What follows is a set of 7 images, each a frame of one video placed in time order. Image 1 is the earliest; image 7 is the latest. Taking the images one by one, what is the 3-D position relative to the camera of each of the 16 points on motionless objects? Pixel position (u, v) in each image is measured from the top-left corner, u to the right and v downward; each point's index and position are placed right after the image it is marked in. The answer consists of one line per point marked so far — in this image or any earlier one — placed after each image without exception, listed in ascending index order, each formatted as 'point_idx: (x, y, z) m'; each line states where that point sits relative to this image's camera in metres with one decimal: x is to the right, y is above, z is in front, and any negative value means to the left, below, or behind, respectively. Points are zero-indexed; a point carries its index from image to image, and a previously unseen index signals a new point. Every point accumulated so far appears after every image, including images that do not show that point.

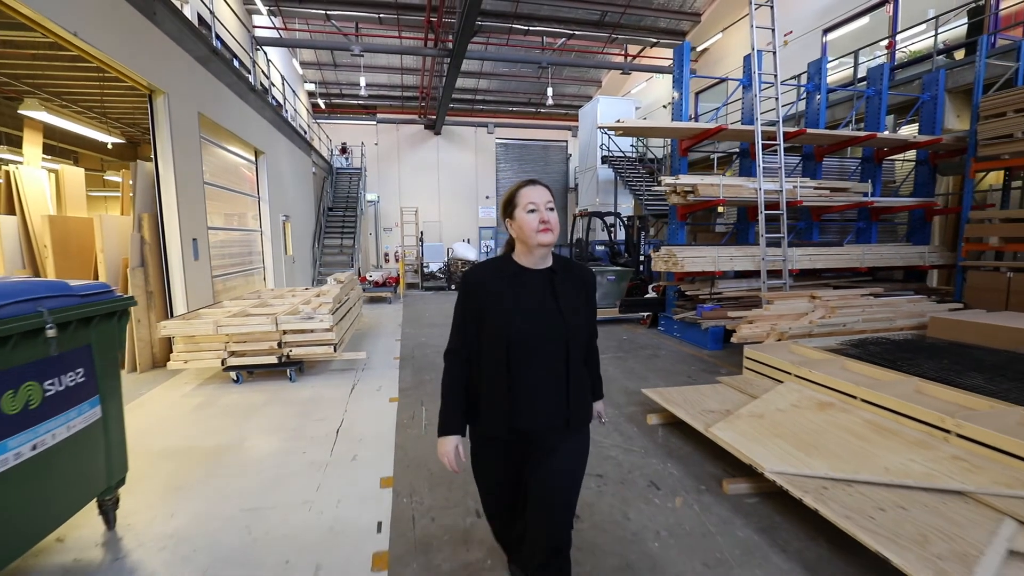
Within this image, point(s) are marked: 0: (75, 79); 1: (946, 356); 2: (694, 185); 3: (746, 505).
0: (-4.0, +1.9, +4.4) m
1: (+2.9, -0.4, +3.3) m
2: (+1.9, +1.1, +5.2) m
3: (+1.0, -0.9, +2.1) m
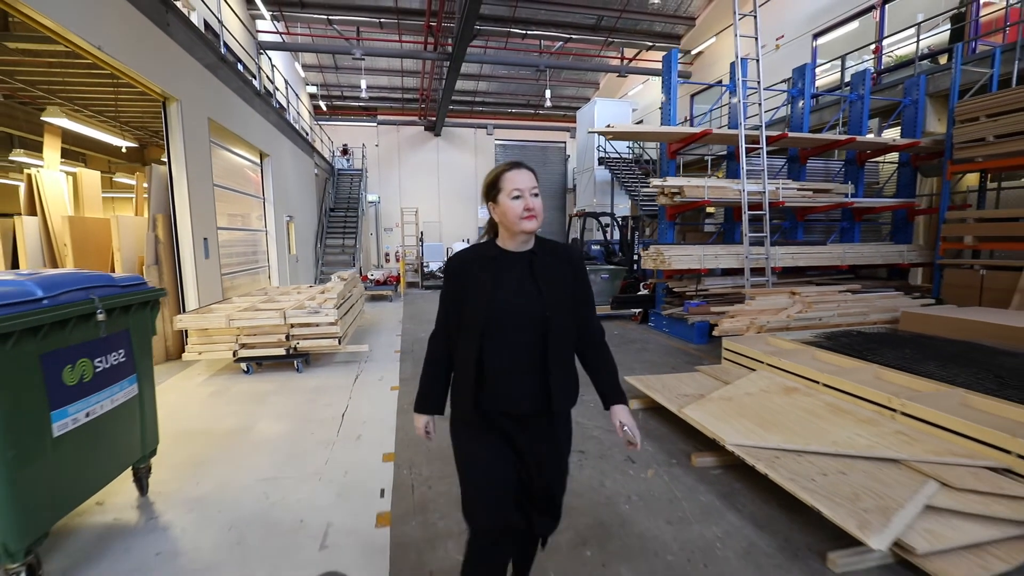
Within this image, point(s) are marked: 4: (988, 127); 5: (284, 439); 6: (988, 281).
0: (-4.0, +1.9, +4.7) m
1: (+2.8, -0.4, +3.6) m
2: (+1.8, +1.1, +5.4) m
3: (+0.9, -0.9, +2.4) m
4: (+5.1, +1.8, +5.5) m
5: (-1.3, -0.9, +2.9) m
6: (+5.2, +0.1, +5.4) m
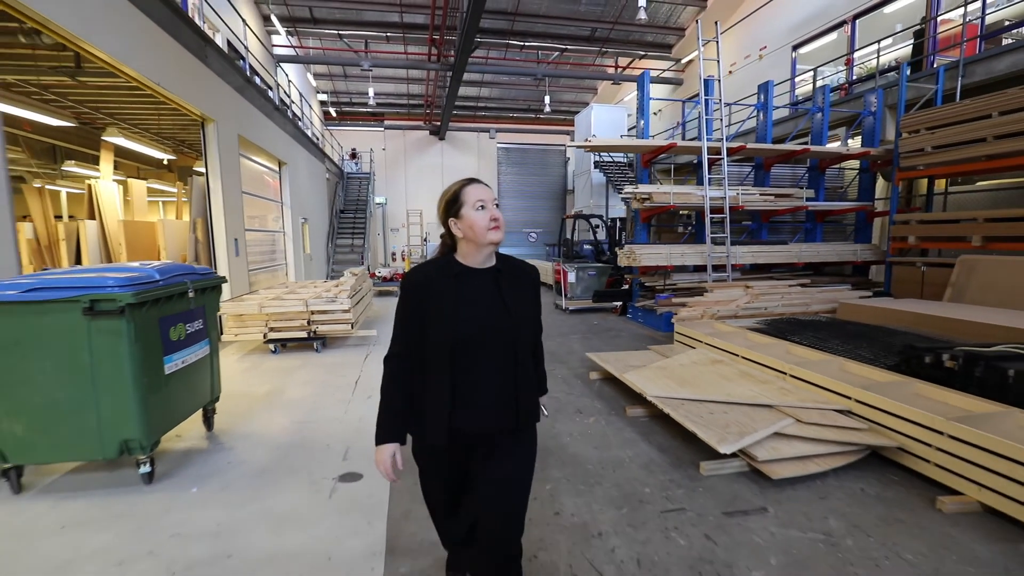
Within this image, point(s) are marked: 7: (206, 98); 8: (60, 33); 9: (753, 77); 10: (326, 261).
0: (-4.2, +2.0, +5.5) m
1: (+2.7, -0.3, +4.3) m
2: (+1.7, +1.2, +6.1) m
3: (+0.8, -0.8, +3.1) m
4: (+5.0, +1.8, +6.1) m
5: (-1.5, -0.8, +3.7) m
6: (+5.0, +0.1, +6.1) m
7: (-3.4, +2.1, +5.5) m
8: (-3.0, +1.7, +3.5) m
9: (+5.7, +5.0, +11.9) m
10: (-4.9, +0.7, +13.3) m
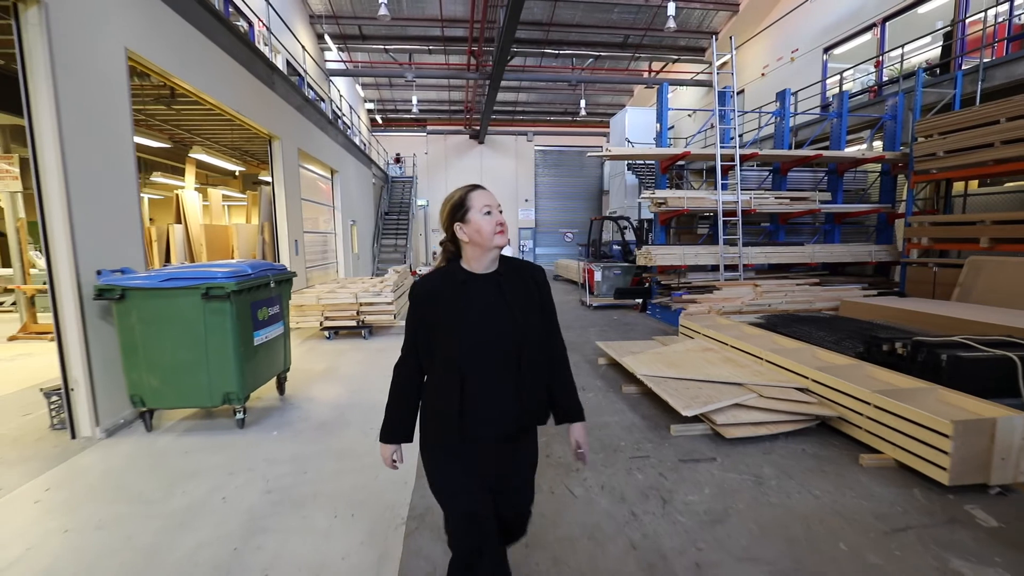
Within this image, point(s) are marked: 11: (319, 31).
0: (-3.8, +2.1, +6.4) m
1: (+2.9, -0.3, +4.7) m
2: (+2.0, +1.2, +6.6) m
3: (+0.9, -0.8, +3.6) m
4: (+5.4, +1.8, +6.3) m
5: (-1.3, -0.8, +4.4) m
6: (+5.4, +0.1, +6.3) m
7: (-3.0, +2.2, +6.4) m
8: (-2.9, +1.8, +4.4) m
9: (+6.6, +5.0, +12.0) m
10: (-4.0, +0.8, +14.3) m
11: (-4.7, +6.3, +12.4) m
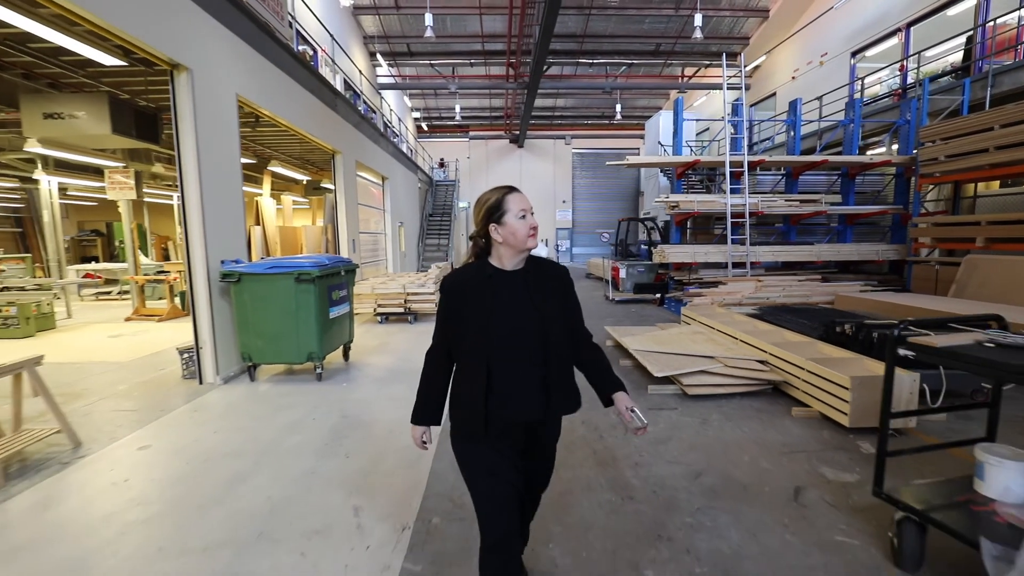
0: (-3.4, +2.2, +7.6) m
1: (+3.1, -0.3, +5.3) m
2: (+2.4, +1.3, +7.2) m
3: (+1.0, -0.7, +4.4) m
4: (+5.7, +1.9, +6.7) m
5: (-1.1, -0.7, +5.4) m
6: (+5.7, +0.2, +6.7) m
7: (-2.6, +2.3, +7.5) m
8: (-2.7, +1.9, +5.5) m
9: (+7.4, +5.0, +12.3) m
10: (-2.9, +0.9, +15.4) m
11: (-3.8, +6.4, +13.6) m
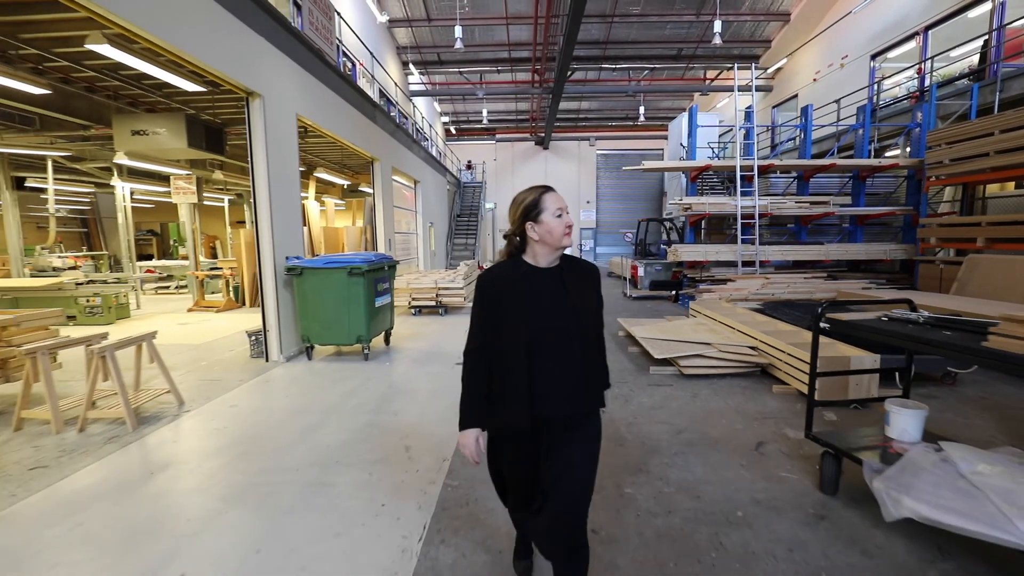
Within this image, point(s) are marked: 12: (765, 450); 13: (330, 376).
0: (-3.1, +2.3, +8.3) m
1: (+3.3, -0.2, +5.7) m
2: (+2.8, +1.3, +7.7) m
3: (+1.2, -0.7, +5.0) m
4: (+6.1, +1.9, +7.0) m
5: (-0.9, -0.6, +6.0) m
6: (+6.0, +0.2, +7.0) m
7: (-2.3, +2.3, +8.2) m
8: (-2.4, +2.0, +6.2) m
9: (+8.1, +5.1, +12.5) m
10: (-2.2, +1.0, +16.1) m
11: (-3.1, +6.5, +14.3) m
12: (+1.4, -0.9, +2.8) m
13: (-1.6, -0.8, +4.5) m
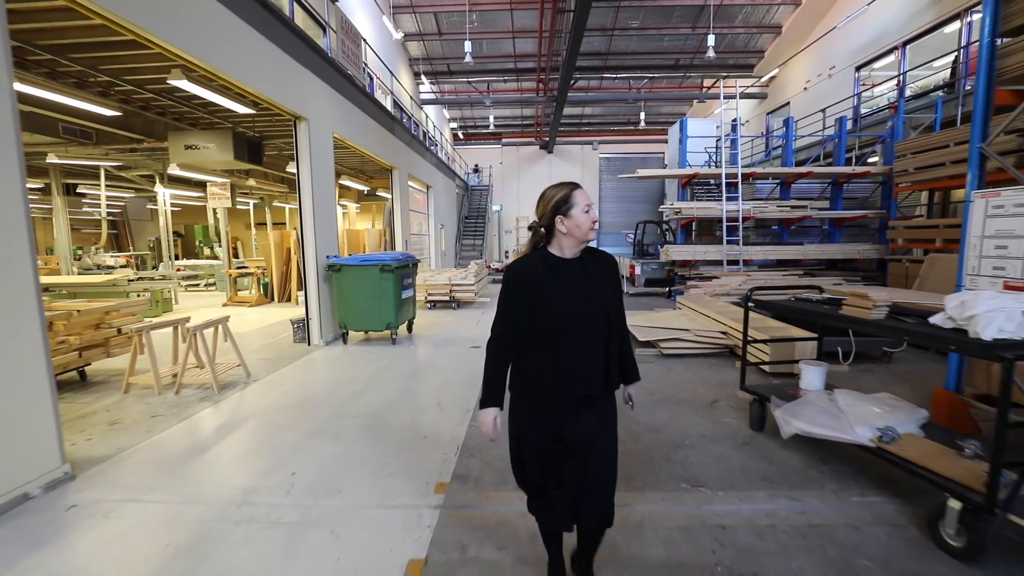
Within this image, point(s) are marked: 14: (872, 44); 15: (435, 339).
0: (-2.9, +2.4, +9.1) m
1: (+3.4, -0.1, +6.5) m
2: (+2.9, +1.4, +8.5) m
3: (+1.3, -0.6, +5.7) m
4: (+6.2, +1.9, +7.7) m
5: (-0.8, -0.5, +6.8) m
6: (+6.1, +0.3, +7.7) m
7: (-2.2, +2.4, +9.0) m
8: (-2.3, +2.1, +7.0) m
9: (+8.2, +5.1, +13.2) m
10: (-2.0, +1.1, +16.9) m
11: (-2.9, +6.6, +15.2) m
12: (+1.4, -0.8, +3.5) m
13: (-1.5, -0.7, +5.3) m
14: (+8.2, +5.5, +11.4) m
15: (-0.9, -0.6, +5.9) m
